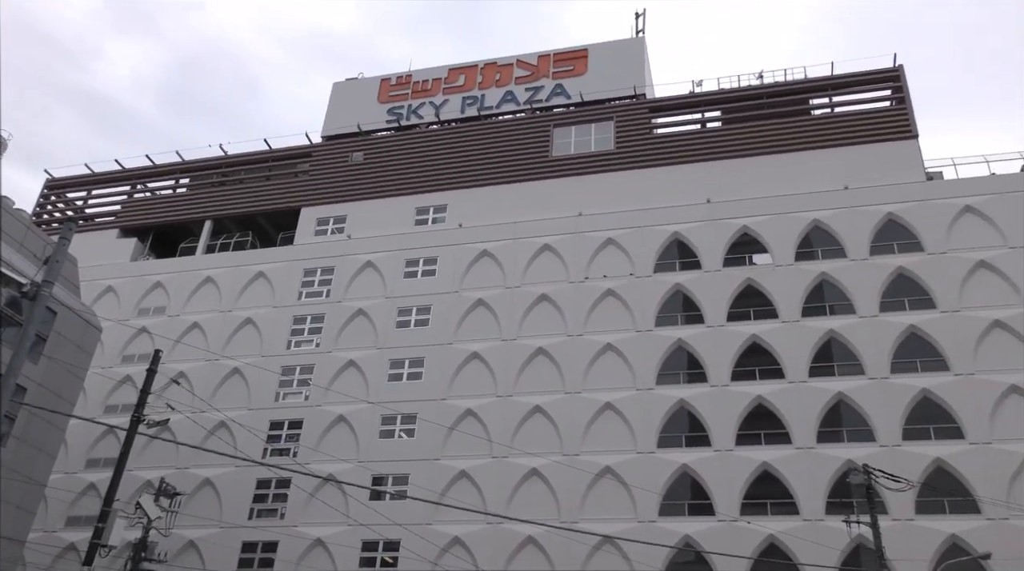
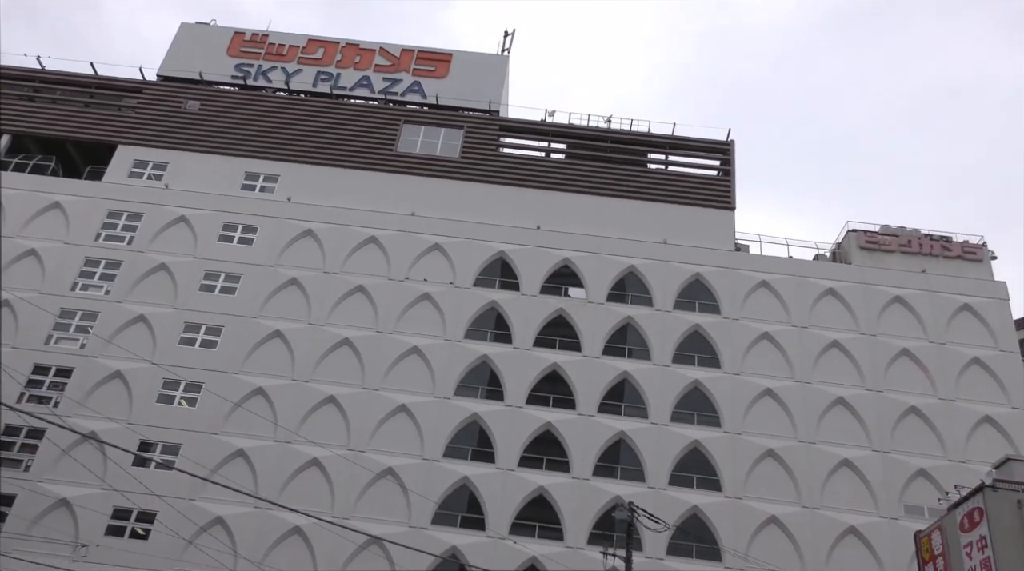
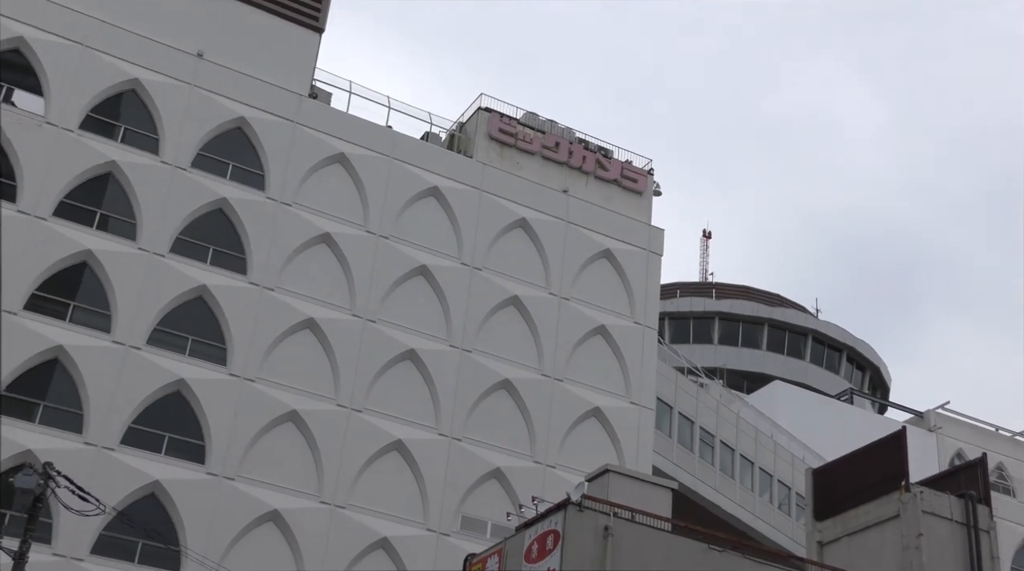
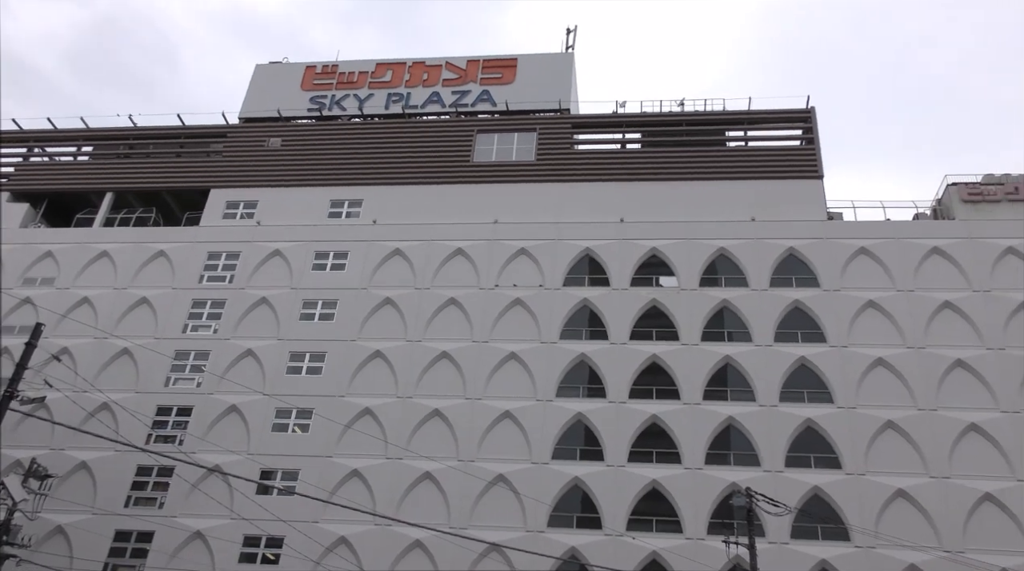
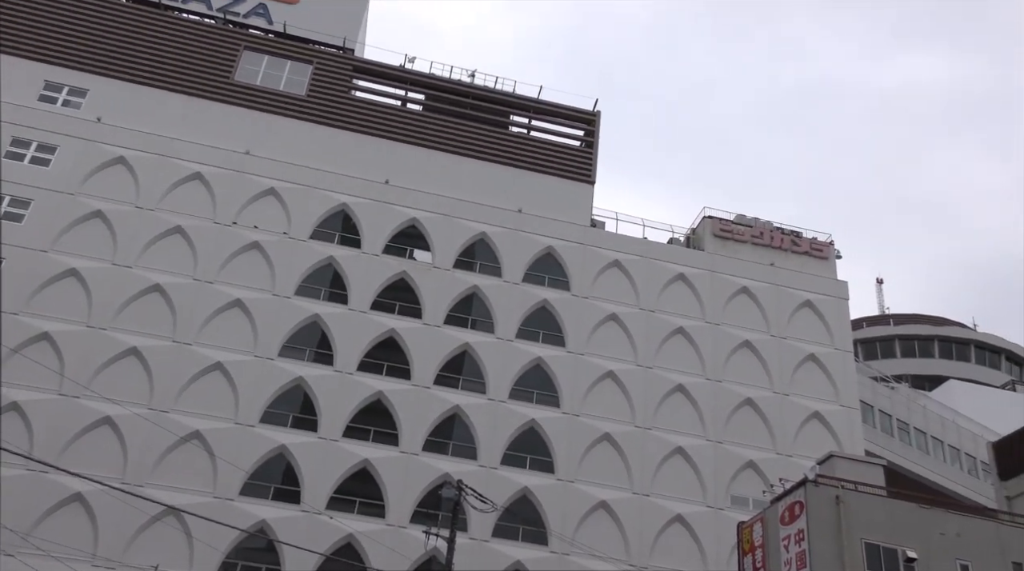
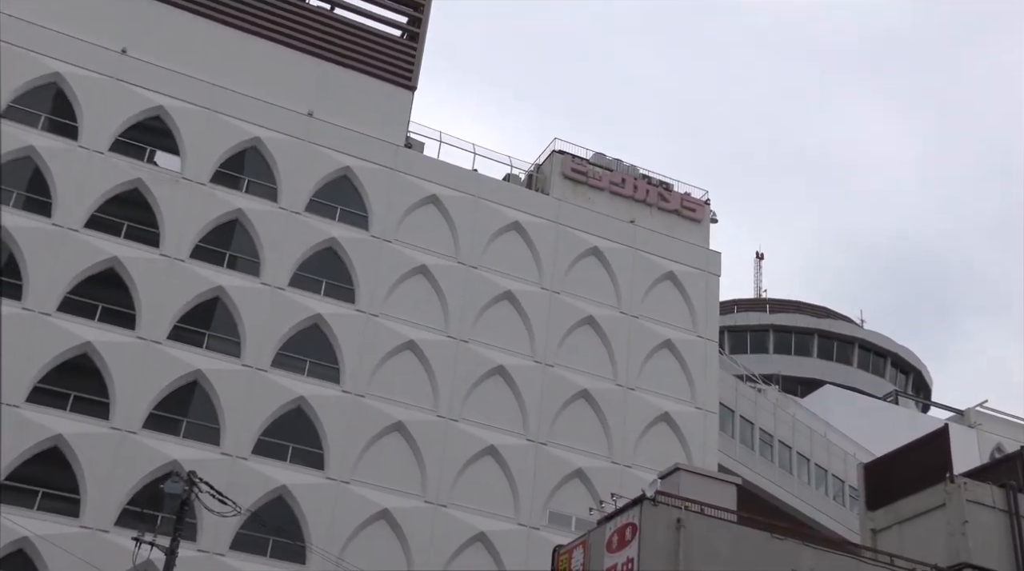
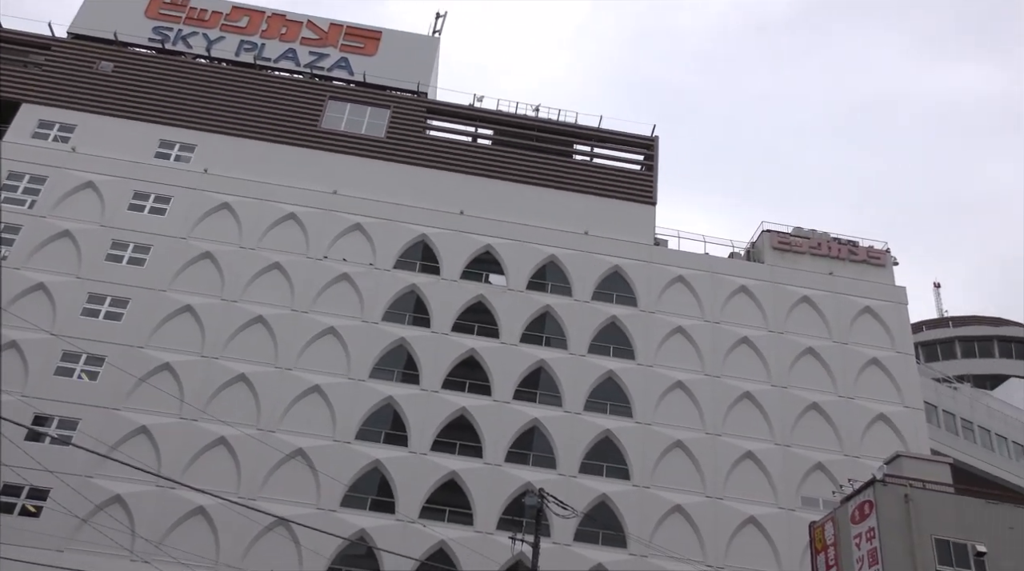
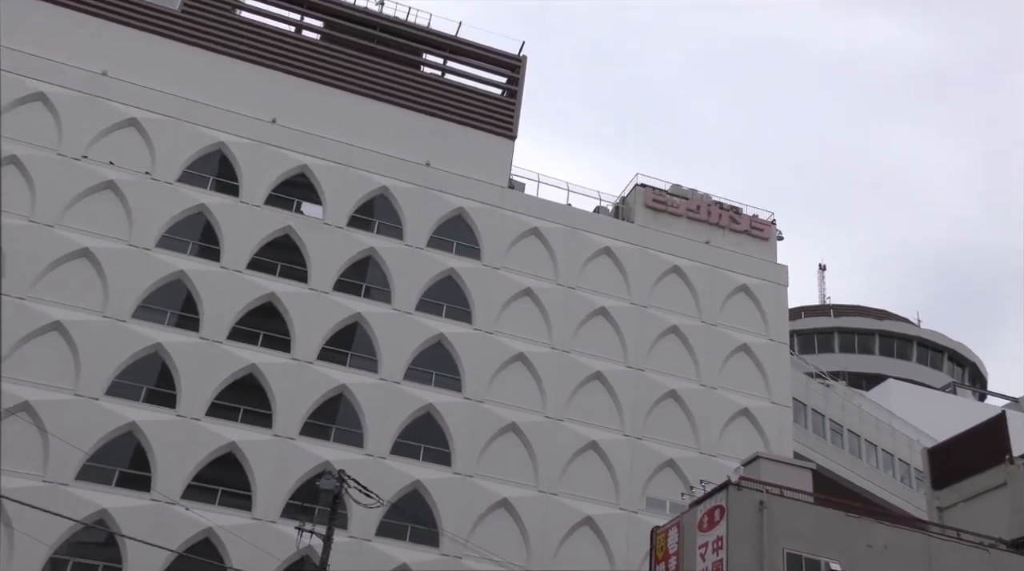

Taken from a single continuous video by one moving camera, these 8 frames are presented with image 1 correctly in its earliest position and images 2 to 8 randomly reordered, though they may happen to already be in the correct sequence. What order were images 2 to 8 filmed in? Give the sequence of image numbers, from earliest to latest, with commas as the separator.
4, 2, 7, 5, 8, 6, 3
